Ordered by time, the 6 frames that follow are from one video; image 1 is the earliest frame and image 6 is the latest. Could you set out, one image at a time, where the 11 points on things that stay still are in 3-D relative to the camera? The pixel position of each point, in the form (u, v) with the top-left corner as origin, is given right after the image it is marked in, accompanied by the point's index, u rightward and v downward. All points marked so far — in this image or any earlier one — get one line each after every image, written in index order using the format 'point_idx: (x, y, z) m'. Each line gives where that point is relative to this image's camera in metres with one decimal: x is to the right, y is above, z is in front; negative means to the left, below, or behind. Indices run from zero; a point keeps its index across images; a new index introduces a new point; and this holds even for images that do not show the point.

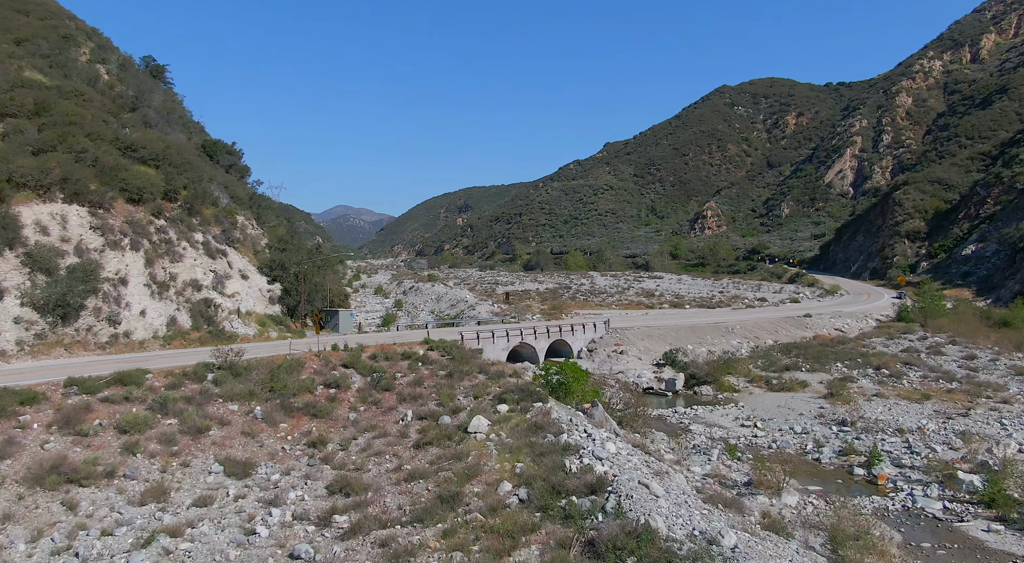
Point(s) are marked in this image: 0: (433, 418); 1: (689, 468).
0: (-2.2, -3.9, +19.1) m
1: (+4.6, -4.8, +17.4) m
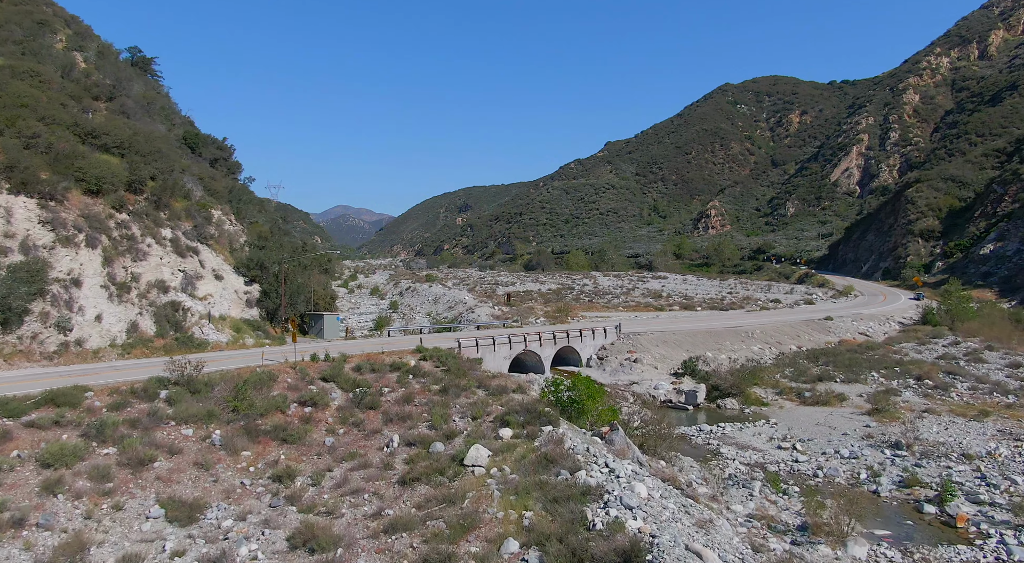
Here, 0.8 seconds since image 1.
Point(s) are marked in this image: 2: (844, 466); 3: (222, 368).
0: (-2.1, -3.9, +16.2) m
1: (+4.7, -4.9, +14.5) m
2: (+9.2, -5.1, +18.6) m
3: (-8.3, -2.5, +19.2) m
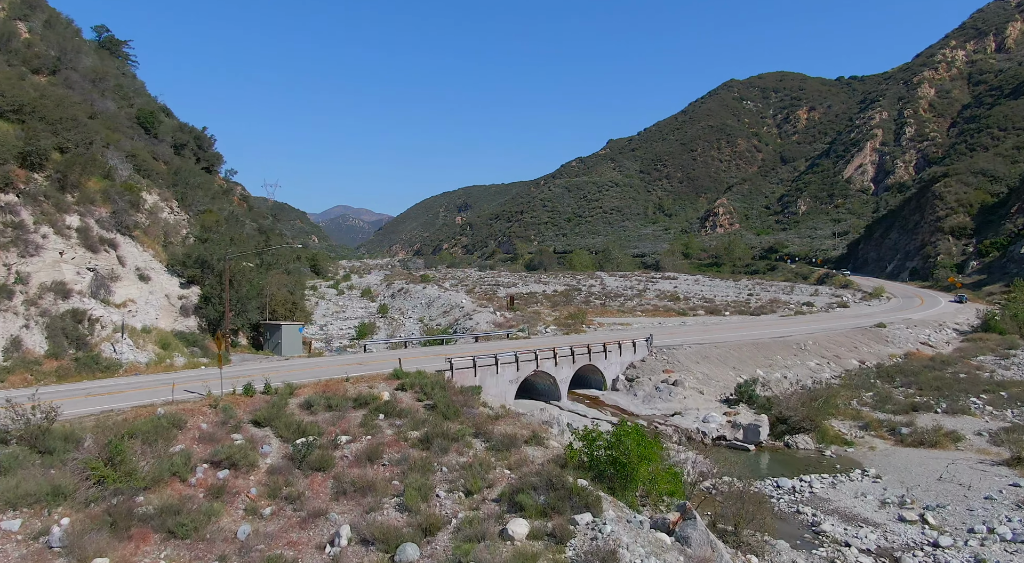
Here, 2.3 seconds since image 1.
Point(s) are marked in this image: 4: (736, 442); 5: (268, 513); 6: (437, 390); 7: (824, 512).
0: (-1.9, -4.0, +10.2) m
1: (+4.9, -4.9, +8.5) m
2: (+9.4, -5.2, +12.6) m
3: (-8.1, -2.6, +13.2) m
4: (+6.7, -4.8, +20.0) m
5: (-4.2, -4.0, +11.5) m
6: (-1.9, -2.7, +16.9) m
7: (+6.8, -5.0, +14.7) m
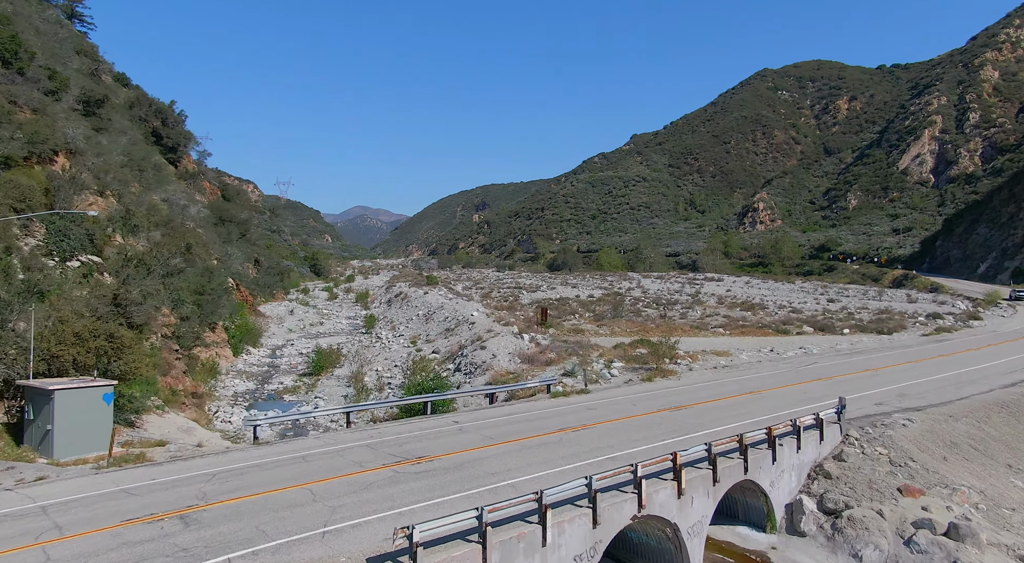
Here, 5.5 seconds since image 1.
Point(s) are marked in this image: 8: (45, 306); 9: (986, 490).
0: (-1.4, -4.1, -2.6) m
1: (+5.4, -5.1, -4.5) m
2: (+10.0, -5.3, -0.5) m
3: (-7.4, -2.7, +0.6) m
4: (+7.5, -5.0, +6.9) m
5: (-3.6, -4.1, -1.2) m
6: (-1.2, -2.9, +4.0) m
7: (+7.5, -5.2, +1.6) m
8: (-8.3, -0.3, +12.6) m
9: (+8.0, -3.5, +11.3) m
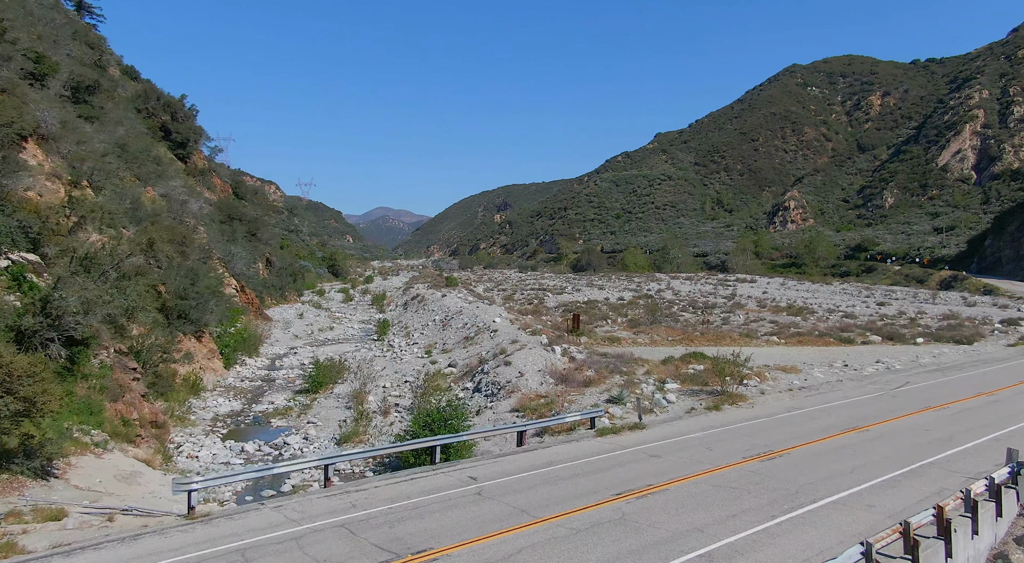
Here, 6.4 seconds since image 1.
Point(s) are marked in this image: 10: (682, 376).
0: (-1.3, -4.2, -6.0) m
1: (+5.4, -5.2, -8.2) m
2: (+10.1, -5.4, -4.3) m
3: (-7.3, -2.8, -2.6) m
4: (+7.8, -5.0, +3.2) m
5: (-3.5, -4.2, -4.6) m
6: (-0.9, -2.9, +0.6) m
7: (+7.6, -5.3, -2.1) m
8: (-7.8, -0.3, +9.4) m
9: (+8.5, -3.5, +7.6) m
10: (+4.4, -2.4, +17.5) m
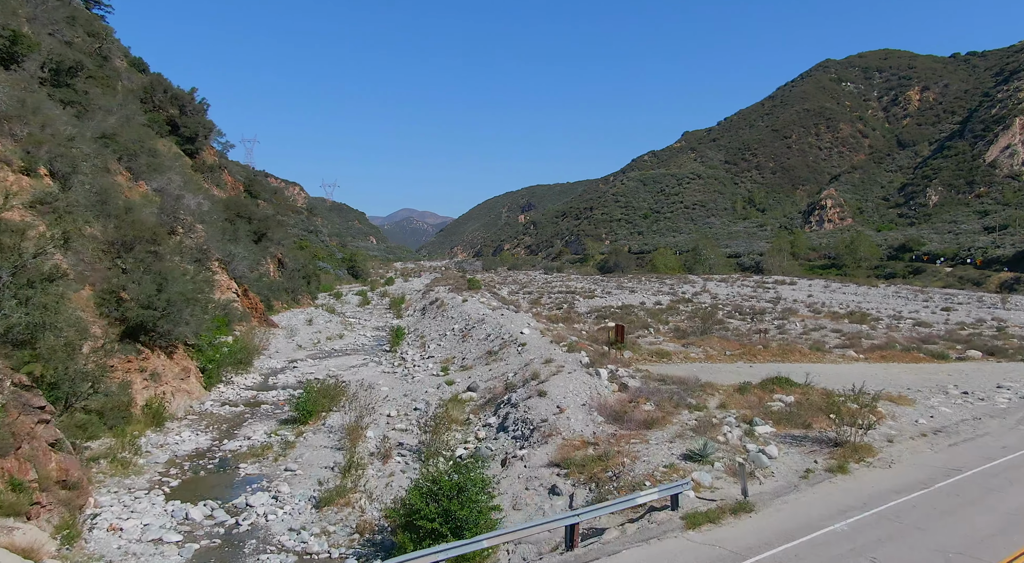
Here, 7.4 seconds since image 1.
0: (-1.4, -4.3, -10.0) m
1: (+5.2, -5.3, -12.3) m
2: (+10.1, -5.5, -8.6) m
3: (-7.3, -2.9, -6.4) m
4: (+8.0, -5.1, -1.1) m
5: (-3.6, -4.3, -8.4) m
6: (-0.8, -3.0, -3.3) m
7: (+7.7, -5.4, -6.3) m
8: (-7.4, -0.4, +5.7) m
9: (+8.9, -3.7, +3.3) m
10: (+5.1, -2.6, +13.4) m
